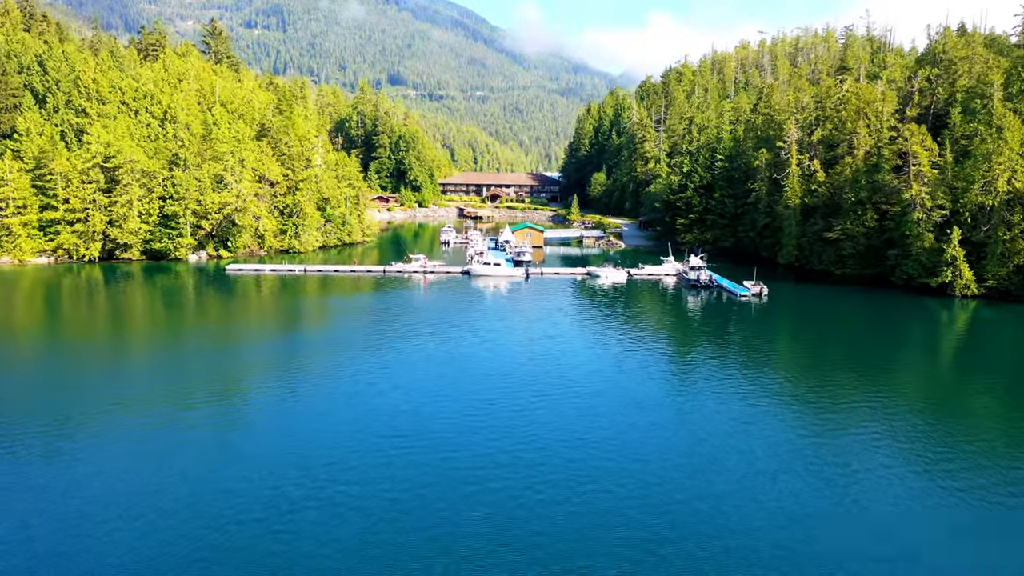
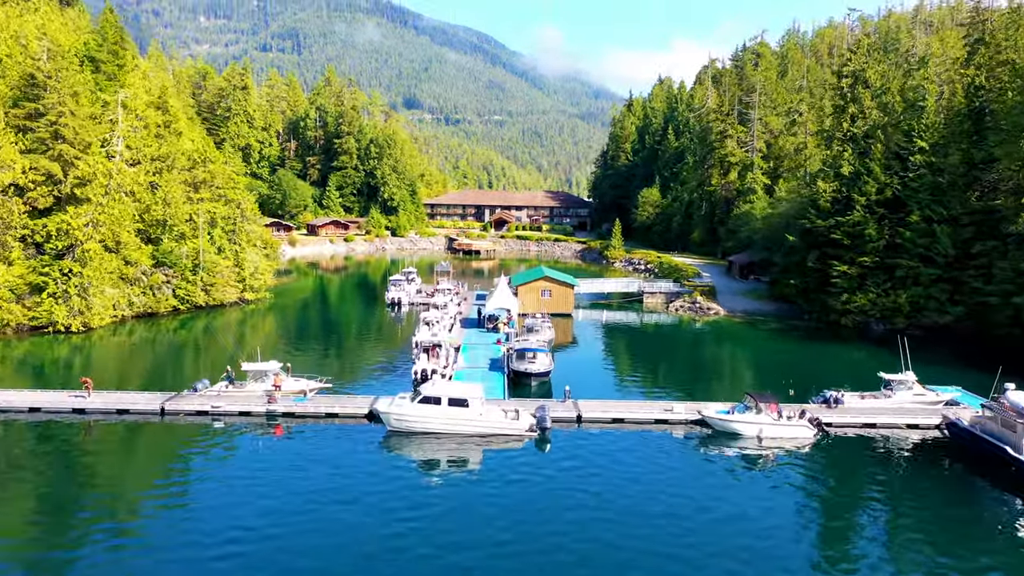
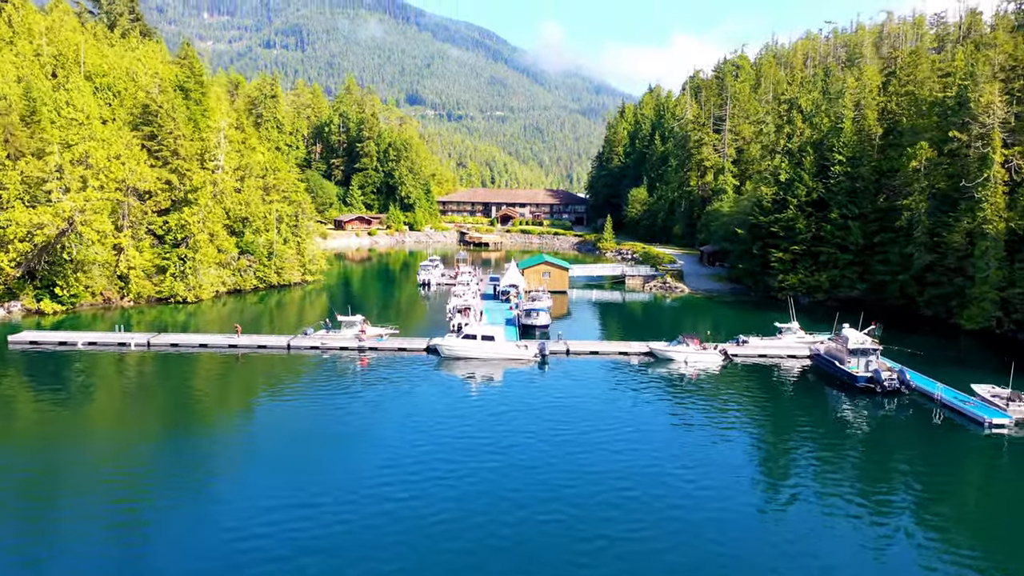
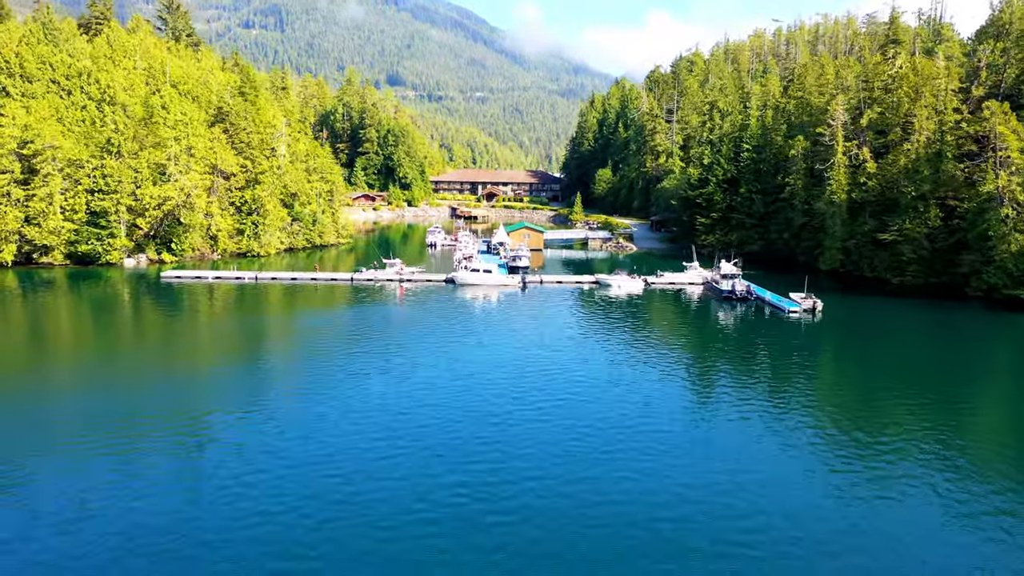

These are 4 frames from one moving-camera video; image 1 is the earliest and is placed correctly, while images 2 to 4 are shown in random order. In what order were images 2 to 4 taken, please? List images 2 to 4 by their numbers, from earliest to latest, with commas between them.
4, 3, 2
